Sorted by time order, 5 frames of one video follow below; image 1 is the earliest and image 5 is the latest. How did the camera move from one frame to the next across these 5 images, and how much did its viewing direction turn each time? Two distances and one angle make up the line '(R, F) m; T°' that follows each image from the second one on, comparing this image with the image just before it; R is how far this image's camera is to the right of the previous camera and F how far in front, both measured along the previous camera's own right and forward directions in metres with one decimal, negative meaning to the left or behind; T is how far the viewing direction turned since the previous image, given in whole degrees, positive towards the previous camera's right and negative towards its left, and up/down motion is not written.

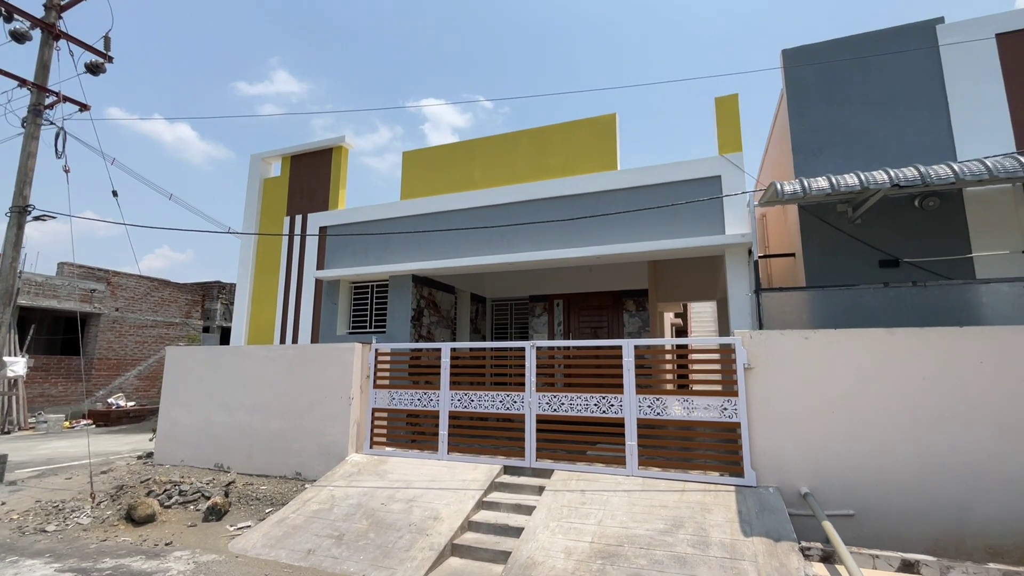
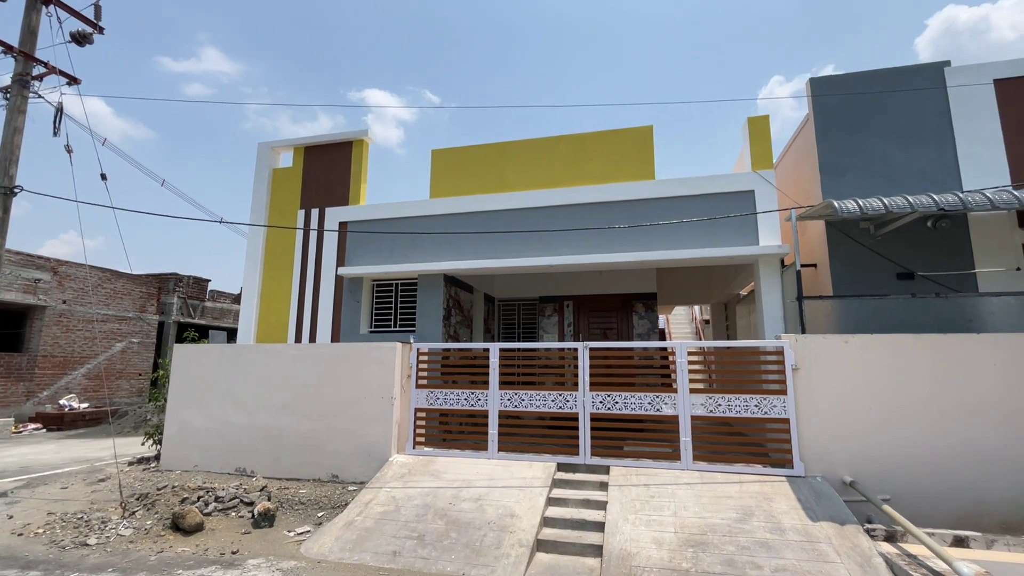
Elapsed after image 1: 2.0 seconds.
(-1.6, -0.1) m; +7°
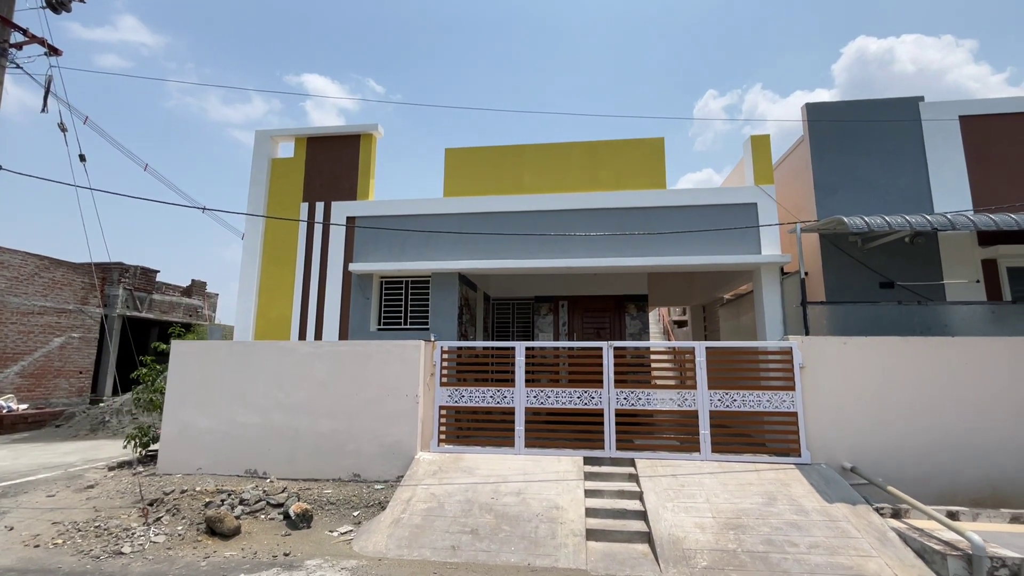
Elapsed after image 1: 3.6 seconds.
(-1.3, -0.1) m; +7°
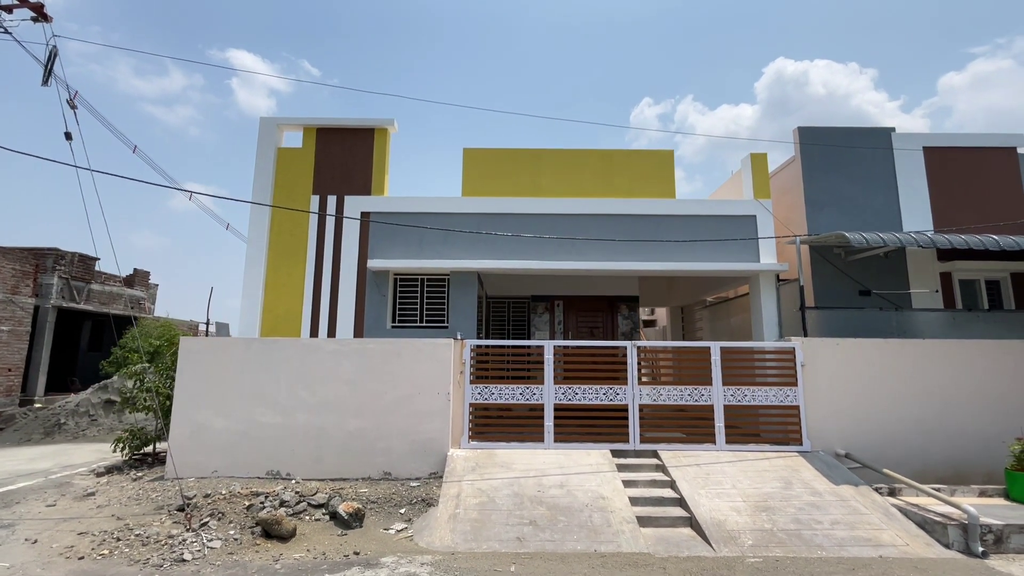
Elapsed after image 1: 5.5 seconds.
(-1.5, -0.1) m; +7°
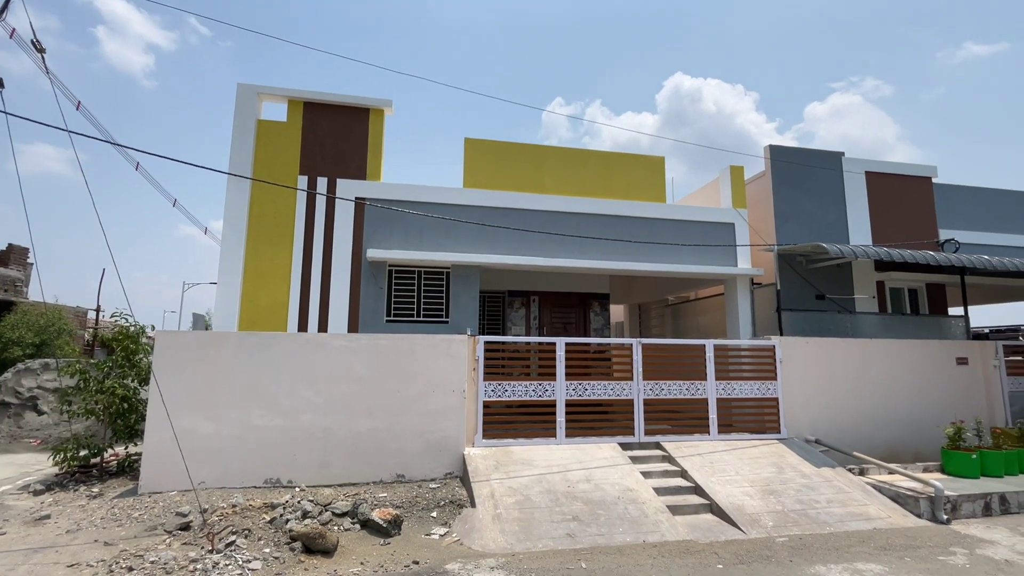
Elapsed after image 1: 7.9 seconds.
(-1.7, +0.2) m; +11°
